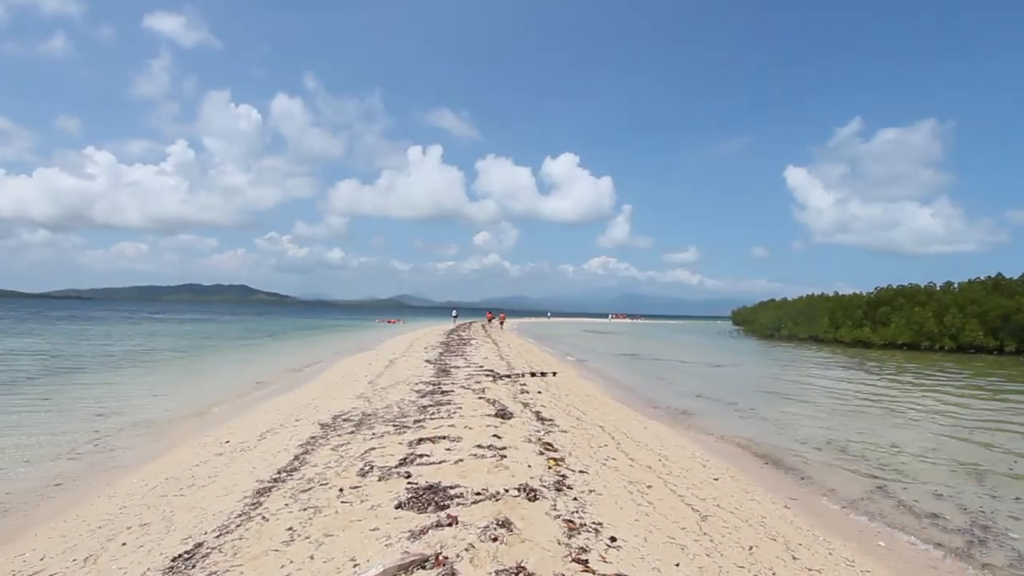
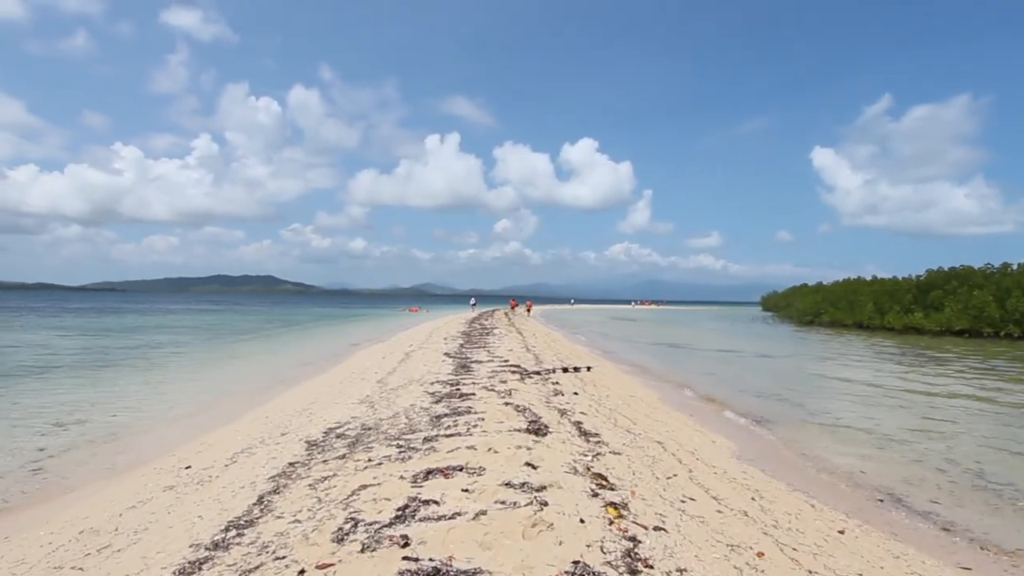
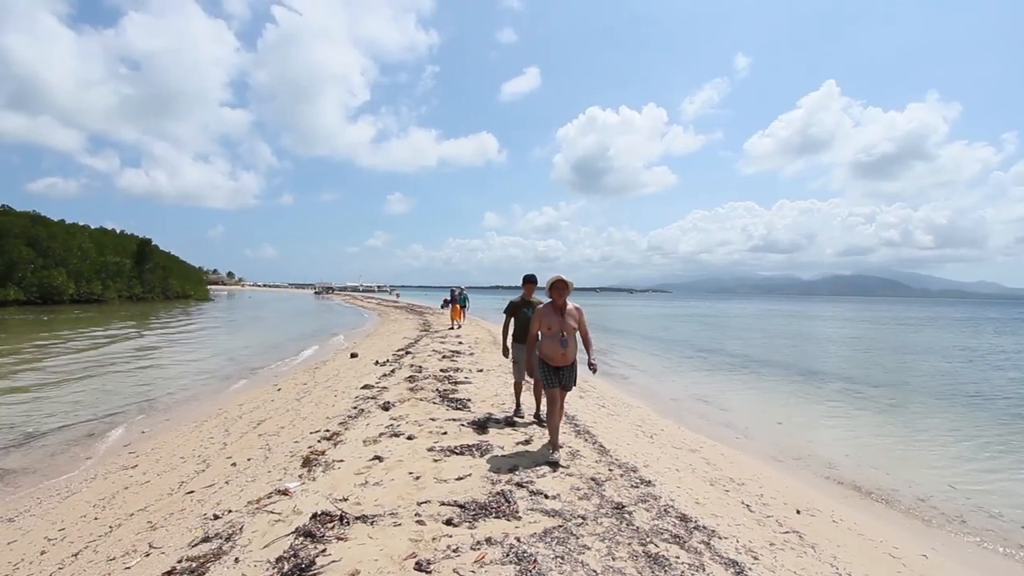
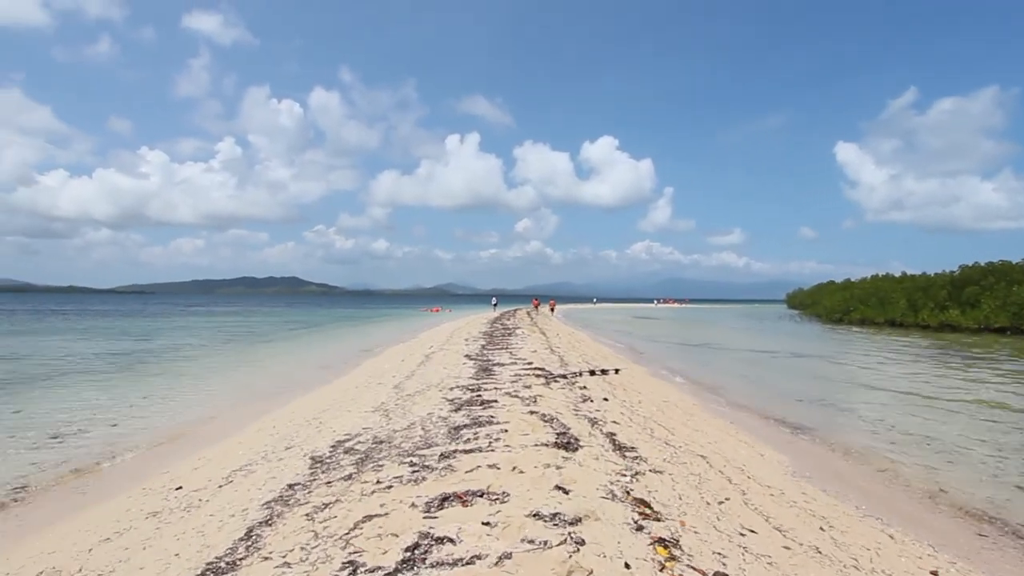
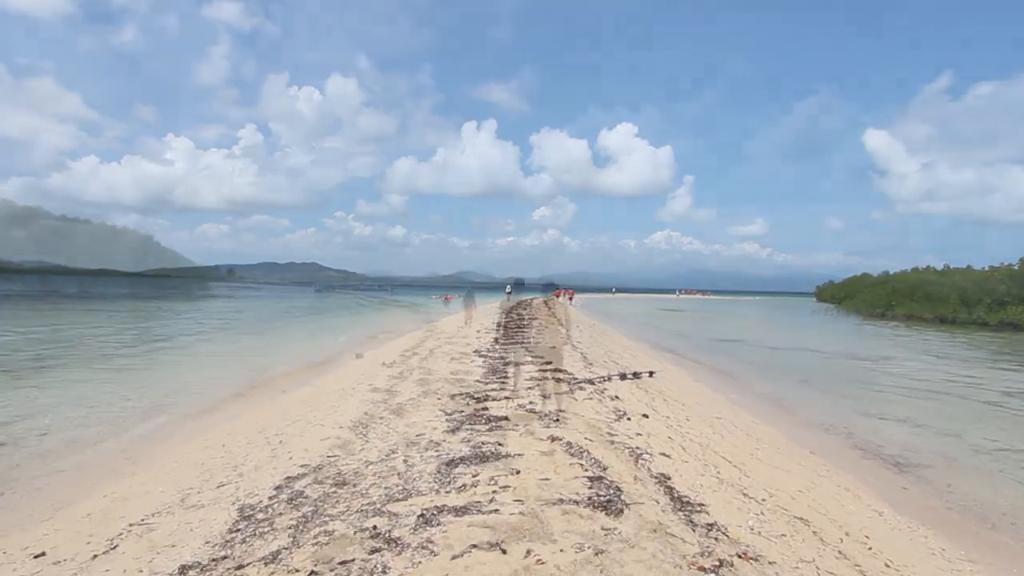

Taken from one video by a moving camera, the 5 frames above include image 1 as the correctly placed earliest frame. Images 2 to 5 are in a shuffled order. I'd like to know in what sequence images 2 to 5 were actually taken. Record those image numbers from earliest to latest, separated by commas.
2, 4, 5, 3
